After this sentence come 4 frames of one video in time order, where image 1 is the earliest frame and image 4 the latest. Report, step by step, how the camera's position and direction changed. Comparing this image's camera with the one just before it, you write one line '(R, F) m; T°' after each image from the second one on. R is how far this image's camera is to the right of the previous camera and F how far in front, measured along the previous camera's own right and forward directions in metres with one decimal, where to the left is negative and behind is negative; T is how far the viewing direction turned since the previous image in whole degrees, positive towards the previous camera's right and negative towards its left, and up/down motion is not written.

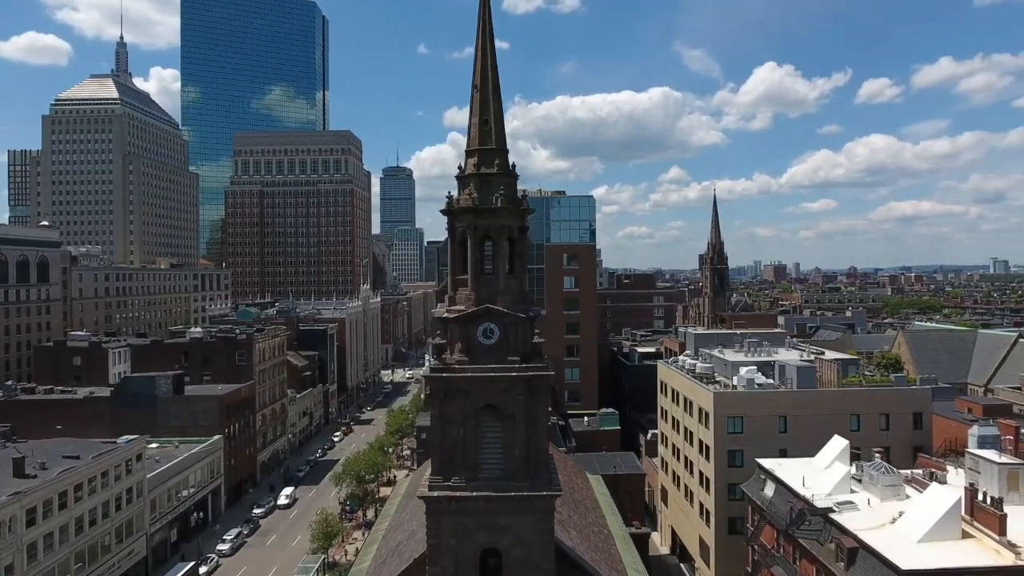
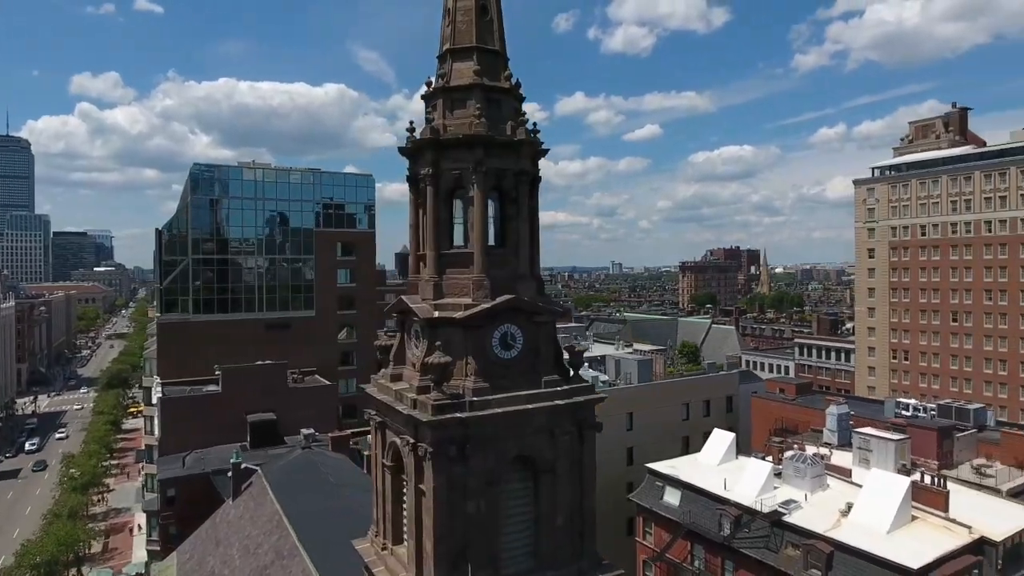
(-8.4, +11.3) m; +29°
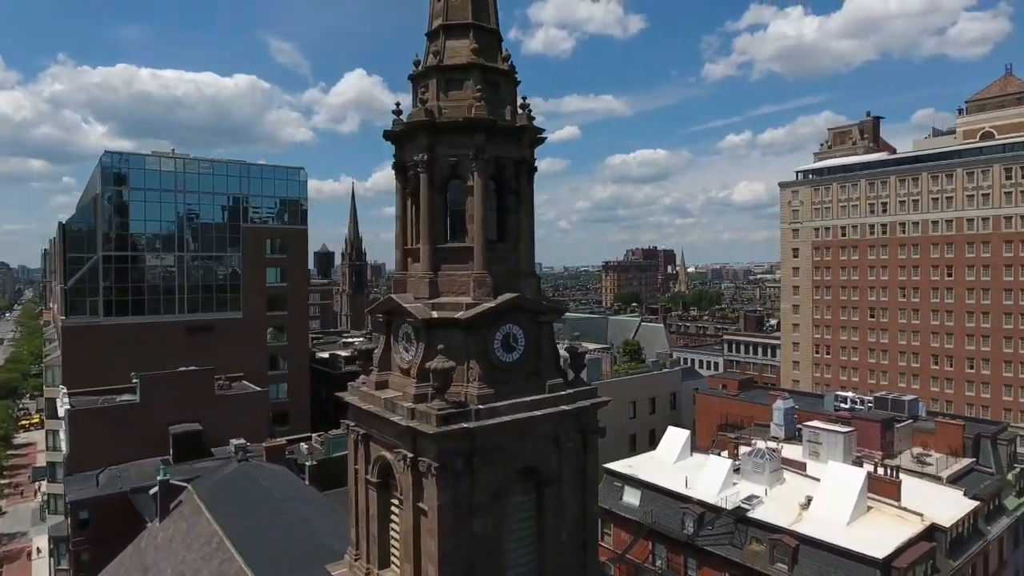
(-1.9, +1.3) m; +7°
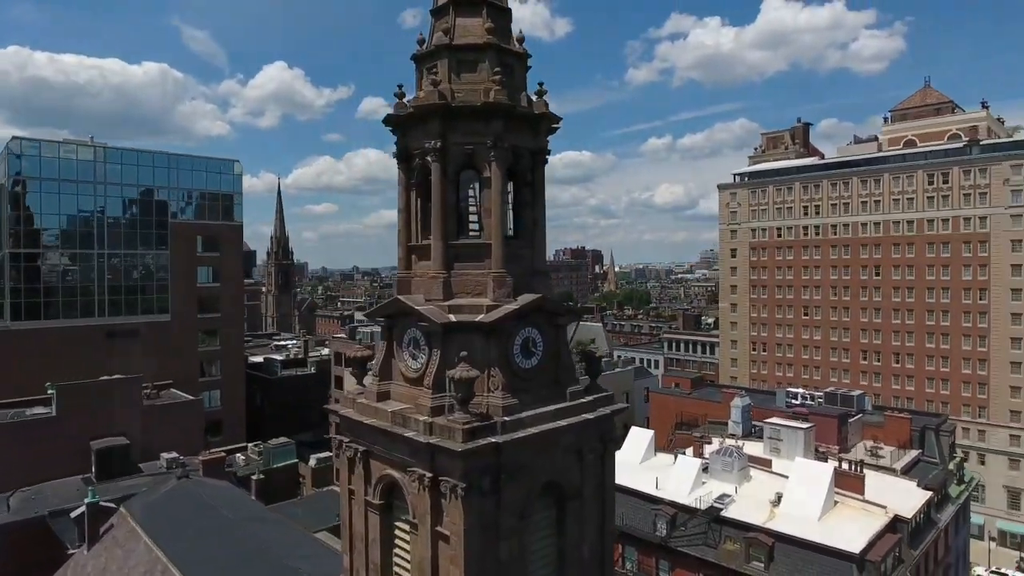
(-2.0, +1.2) m; +7°
